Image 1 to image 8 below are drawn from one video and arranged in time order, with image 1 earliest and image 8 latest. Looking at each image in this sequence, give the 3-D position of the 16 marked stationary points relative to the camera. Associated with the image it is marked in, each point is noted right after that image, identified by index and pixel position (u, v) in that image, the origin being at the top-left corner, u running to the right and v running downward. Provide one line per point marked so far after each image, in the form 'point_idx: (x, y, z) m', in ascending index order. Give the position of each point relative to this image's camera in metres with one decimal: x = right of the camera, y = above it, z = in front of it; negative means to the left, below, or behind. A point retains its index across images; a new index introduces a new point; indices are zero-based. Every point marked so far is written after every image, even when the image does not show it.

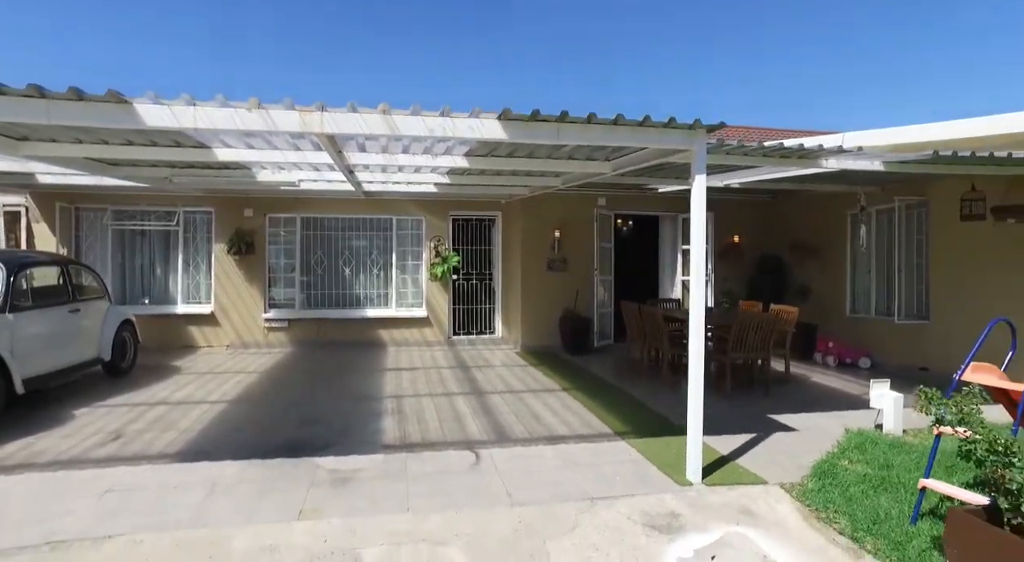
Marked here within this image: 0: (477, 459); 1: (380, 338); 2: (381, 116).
0: (-0.3, -1.4, +4.7) m
1: (-2.2, -1.0, +10.3) m
2: (-0.9, +1.1, +4.1) m
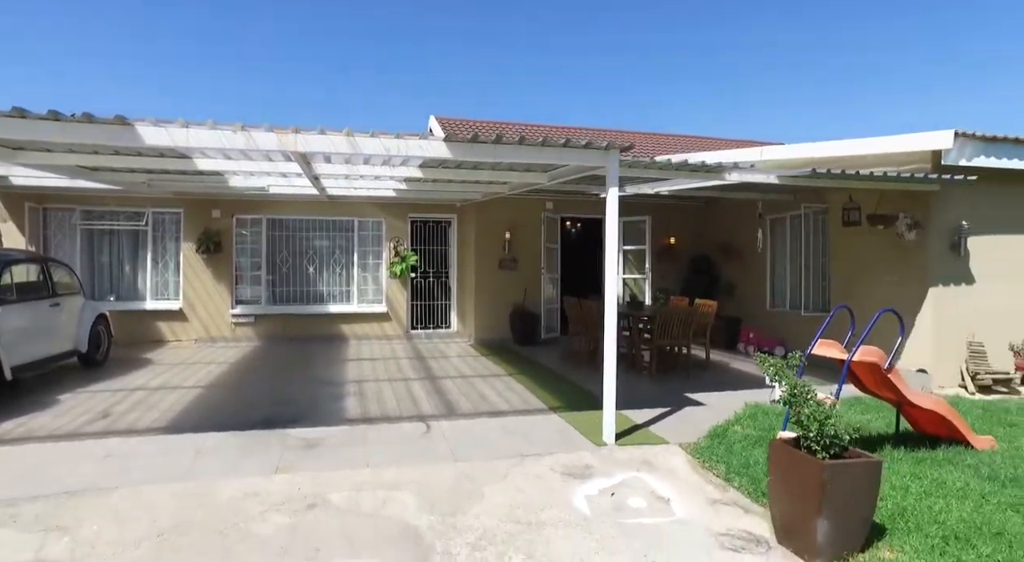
0: (-0.8, -1.3, +5.5) m
1: (-3.0, -0.9, +11.0) m
2: (-1.3, +1.1, +4.9) m
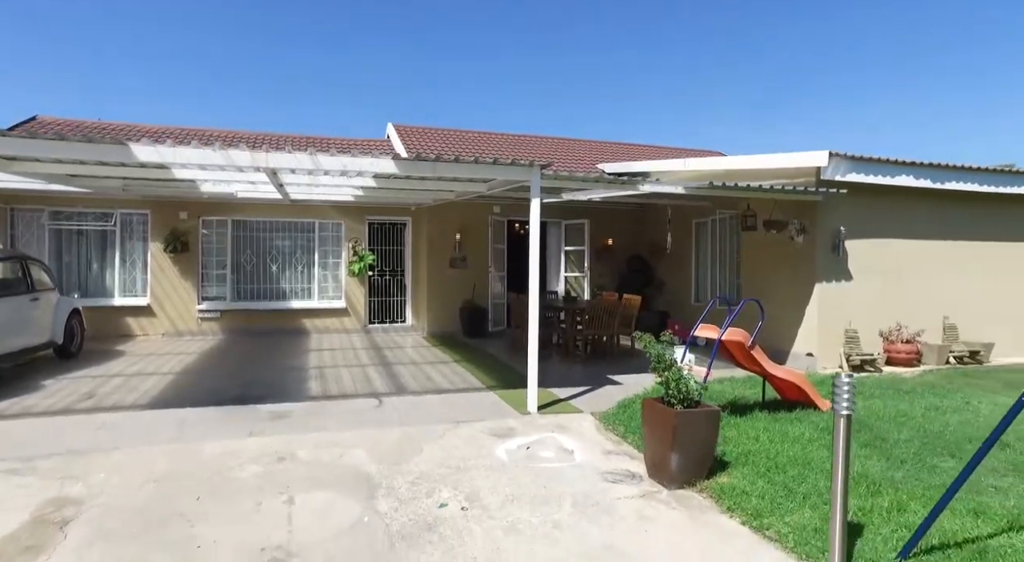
0: (-1.4, -1.3, +6.4) m
1: (-4.0, -0.9, +11.8) m
2: (-1.9, +1.2, +5.7) m
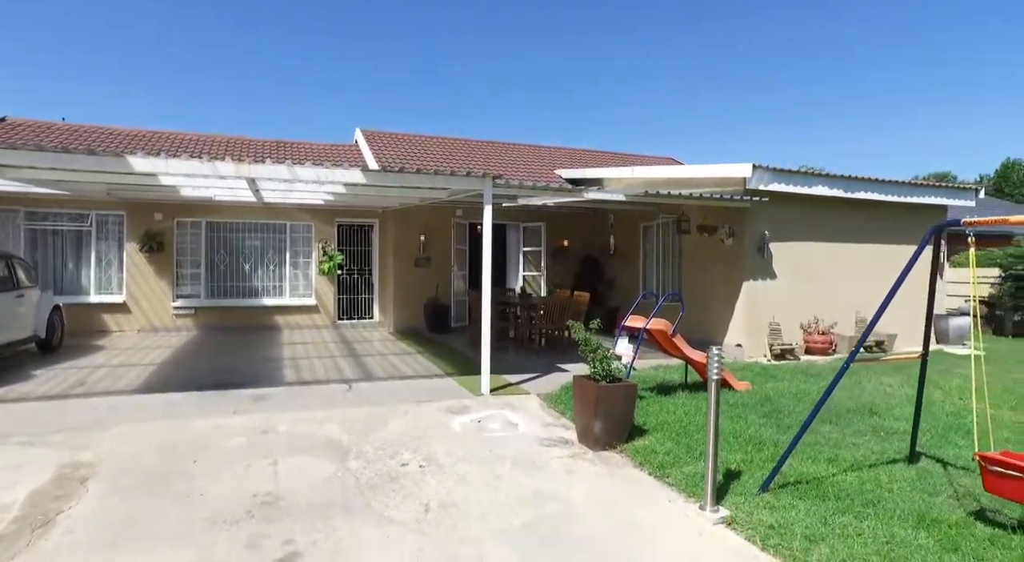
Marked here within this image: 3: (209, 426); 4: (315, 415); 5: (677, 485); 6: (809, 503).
0: (-1.9, -1.2, +7.2) m
1: (-4.8, -0.8, +12.4) m
2: (-2.4, +1.2, +6.5) m
3: (-2.8, -1.3, +5.6) m
4: (-2.0, -1.3, +6.0) m
5: (+1.2, -1.5, +4.4) m
6: (+2.0, -1.4, +4.0) m
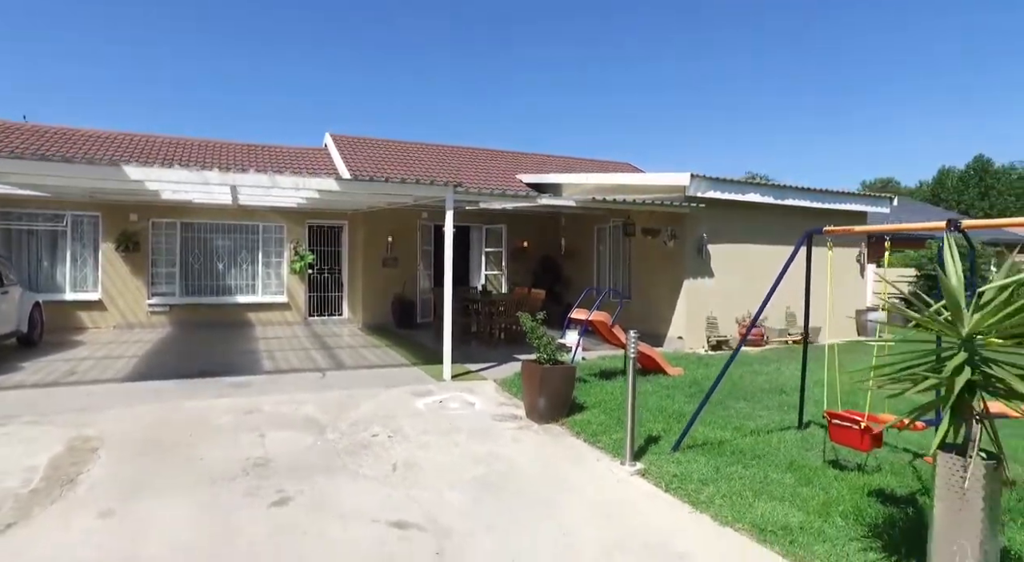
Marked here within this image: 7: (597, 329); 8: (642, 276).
0: (-2.4, -1.2, +7.9) m
1: (-5.6, -0.8, +12.9) m
2: (-2.9, +1.2, +7.2) m
3: (-3.3, -1.3, +6.3) m
4: (-2.4, -1.3, +6.8) m
5: (+0.8, -1.4, +5.3) m
6: (+1.6, -1.4, +4.9) m
7: (+1.0, -0.6, +7.5) m
8: (+2.4, +0.1, +11.4) m
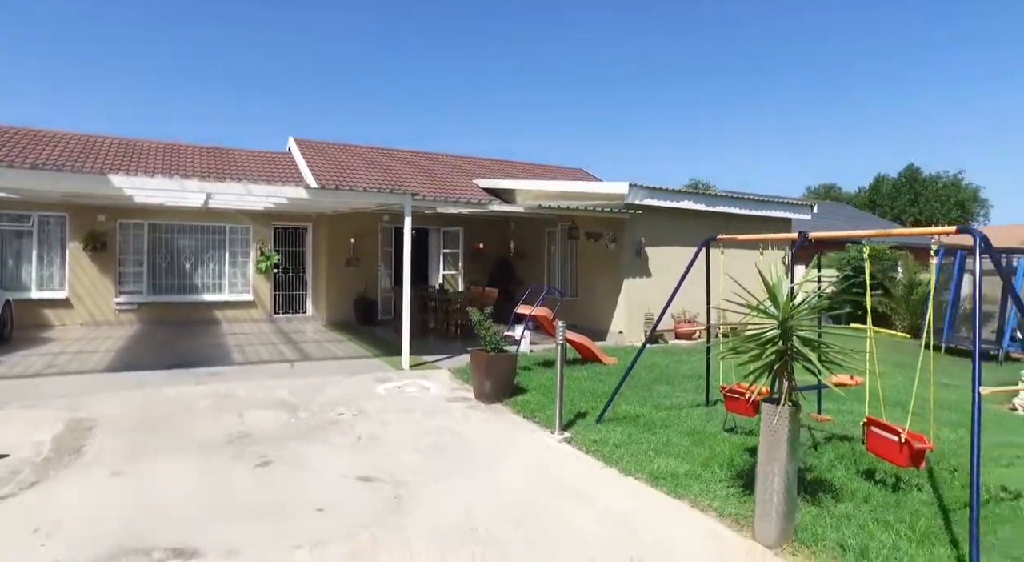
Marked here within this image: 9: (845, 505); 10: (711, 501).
0: (-3.1, -1.2, +8.6) m
1: (-6.6, -0.8, +13.5) m
2: (-3.5, +1.3, +7.9) m
3: (-3.8, -1.3, +7.0) m
4: (-3.0, -1.3, +7.5) m
5: (+0.3, -1.4, +6.2) m
6: (+1.1, -1.4, +5.9) m
7: (+0.4, -0.6, +8.4) m
8: (+1.5, +0.1, +12.4) m
9: (+2.2, -1.5, +4.0) m
10: (+1.4, -1.5, +4.2) m
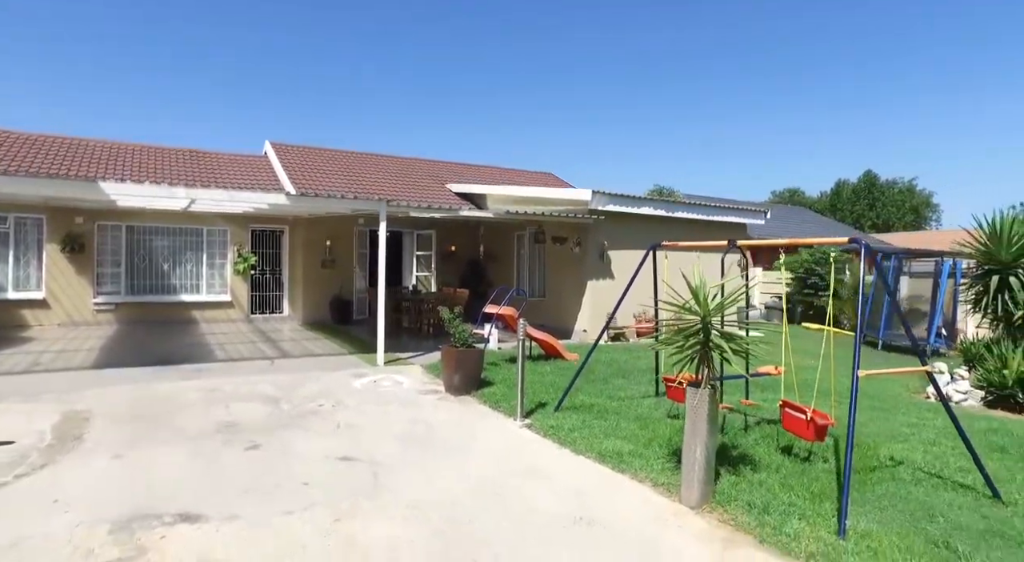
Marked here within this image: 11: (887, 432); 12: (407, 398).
0: (-3.6, -1.2, +9.1) m
1: (-7.2, -0.8, +13.8) m
2: (-4.0, +1.2, +8.3) m
3: (-4.2, -1.3, +7.4) m
4: (-3.5, -1.3, +8.0) m
5: (-0.1, -1.5, +6.9) m
6: (+0.7, -1.4, +6.6) m
7: (-0.1, -0.6, +9.0) m
8: (+0.9, +0.1, +13.1) m
9: (+1.9, -1.5, +4.7) m
10: (+1.1, -1.5, +4.9) m
11: (+3.7, -1.5, +6.0) m
12: (-1.3, -1.4, +7.4) m
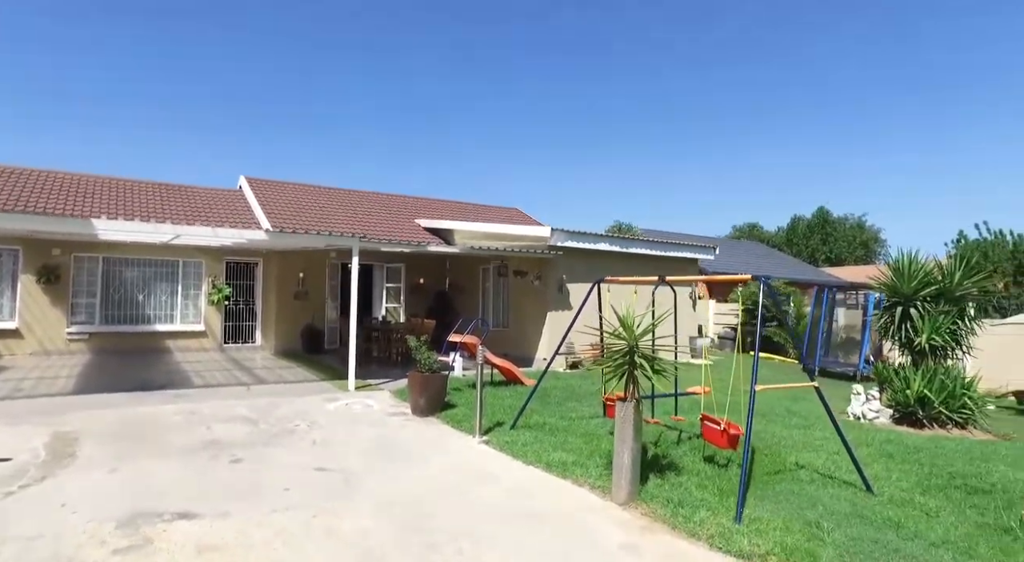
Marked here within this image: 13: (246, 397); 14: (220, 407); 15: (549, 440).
0: (-4.2, -1.7, +9.6) m
1: (-8.1, -1.5, +14.1) m
2: (-4.5, +0.8, +8.9) m
3: (-4.7, -1.7, +7.9) m
4: (-4.0, -1.7, +8.5) m
5: (-0.6, -1.8, +7.5) m
6: (+0.3, -1.8, +7.3) m
7: (-0.7, -1.1, +9.8) m
8: (+0.1, -0.6, +13.9) m
9: (+1.5, -1.8, +5.5) m
10: (+0.7, -1.8, +5.6) m
11: (+3.2, -1.8, +6.8) m
12: (-1.8, -1.8, +8.0) m
13: (-3.9, -1.7, +8.9) m
14: (-4.0, -1.7, +8.3) m
15: (+0.4, -1.8, +6.8) m
